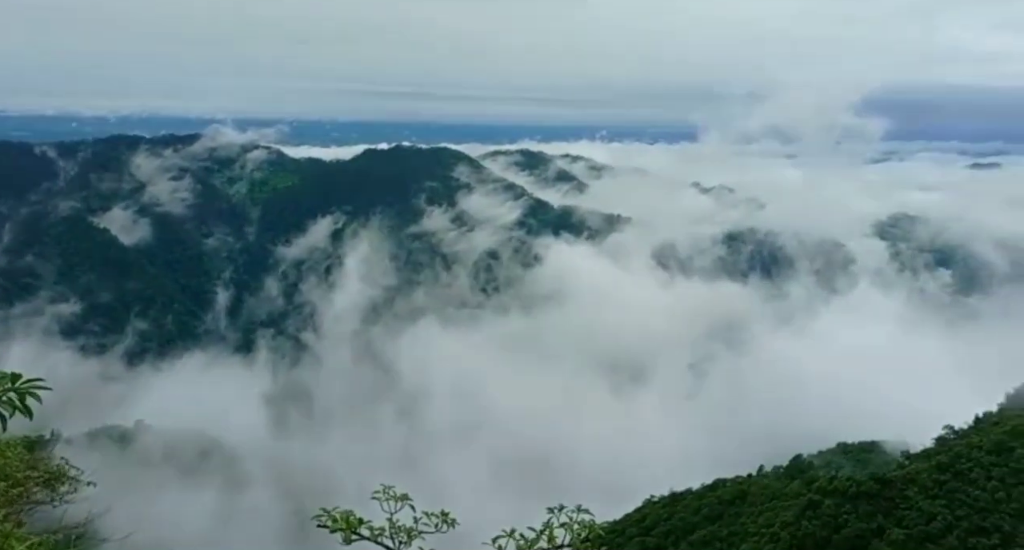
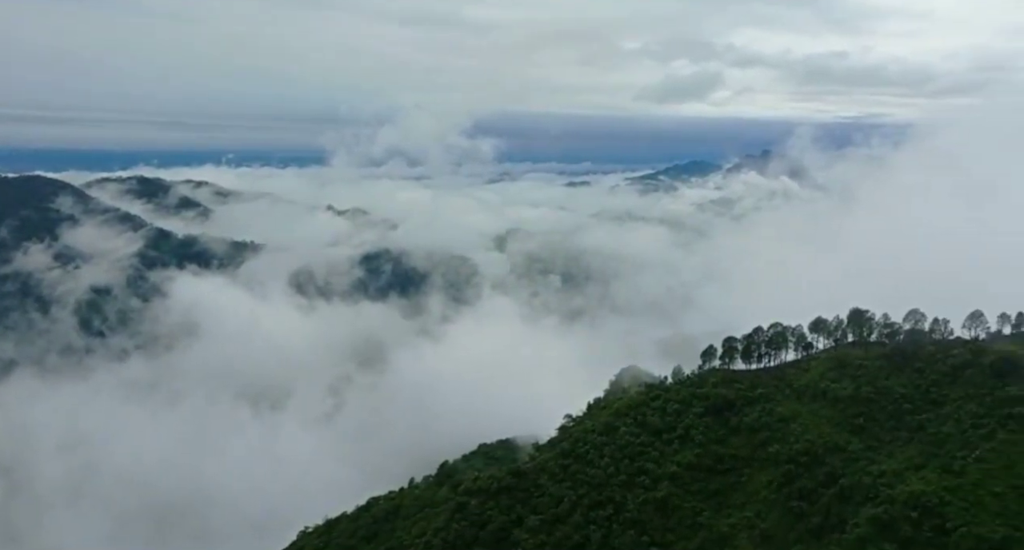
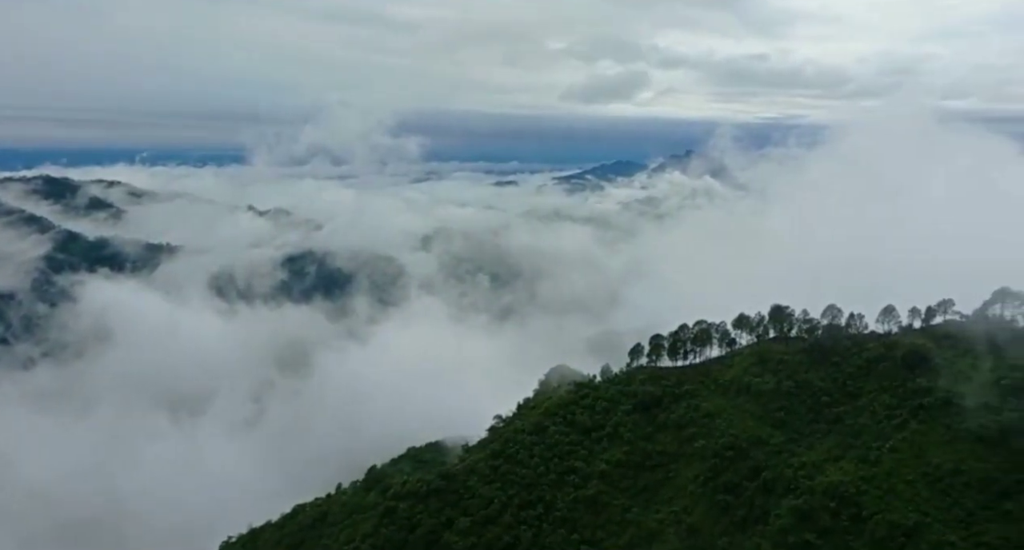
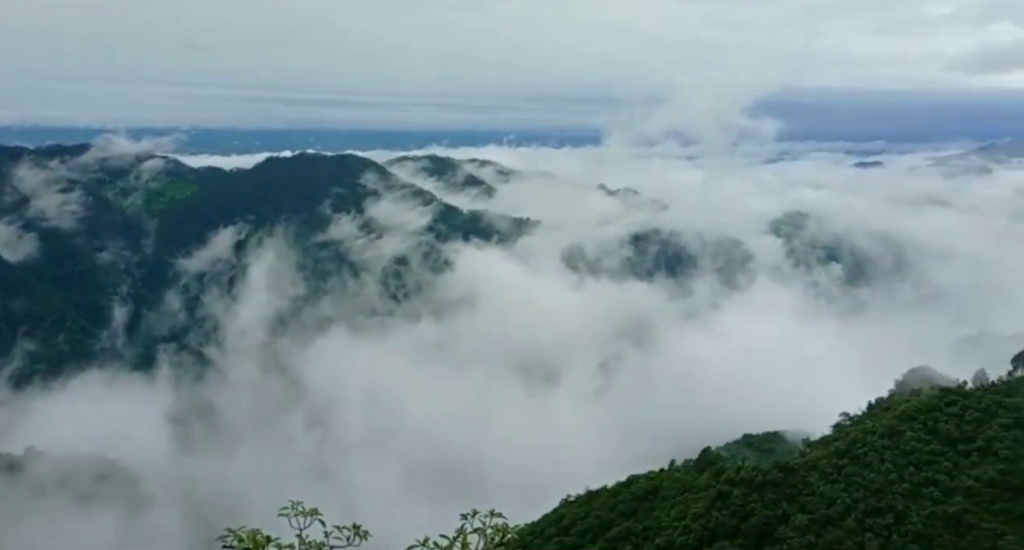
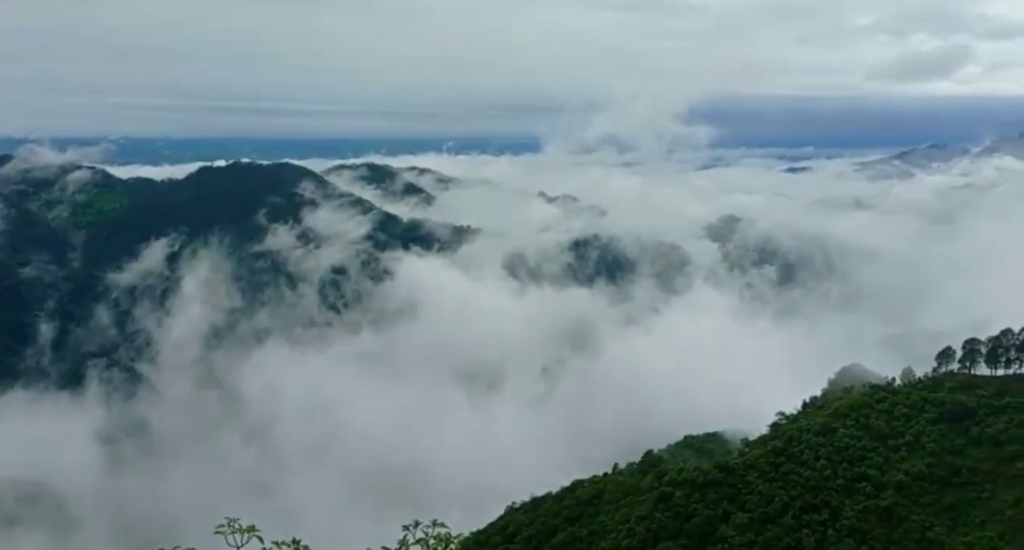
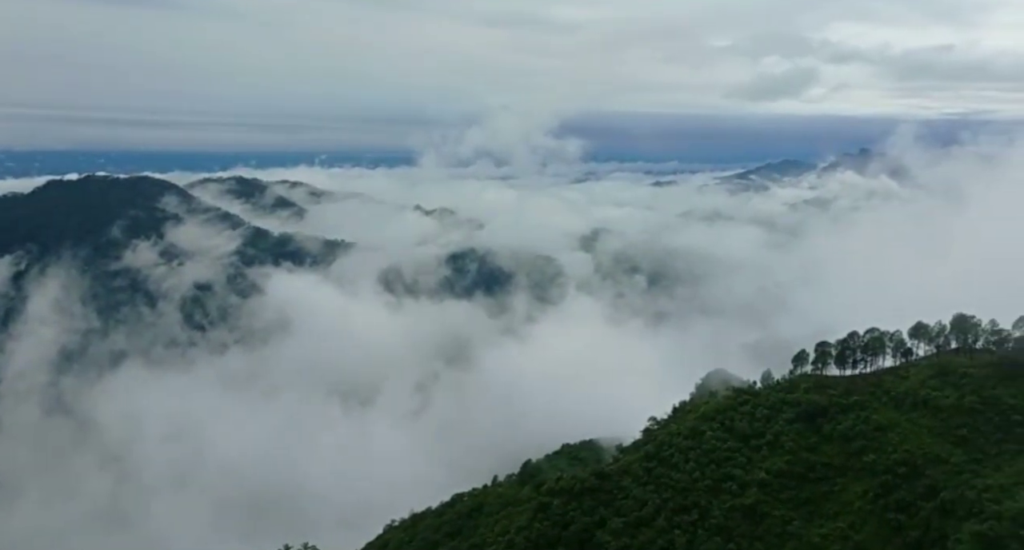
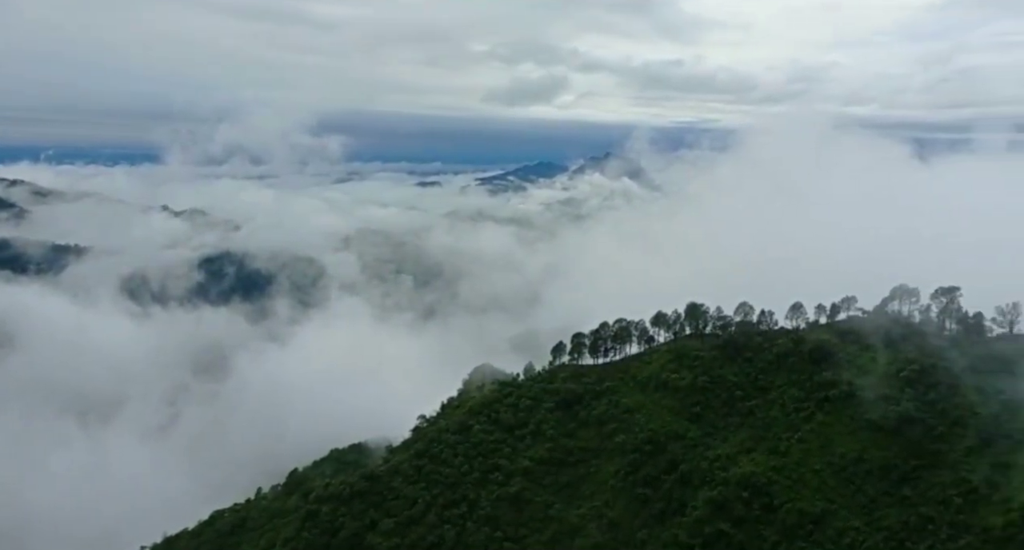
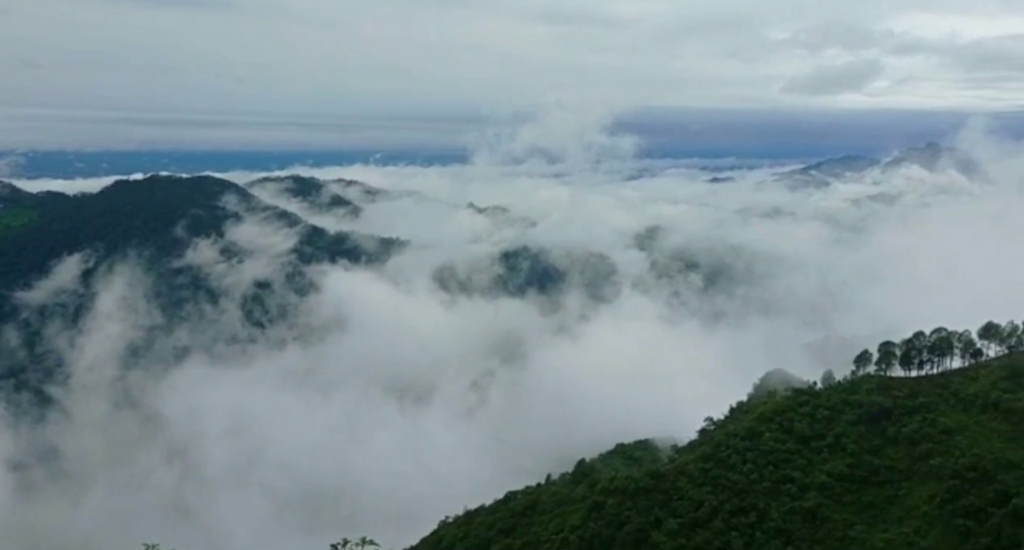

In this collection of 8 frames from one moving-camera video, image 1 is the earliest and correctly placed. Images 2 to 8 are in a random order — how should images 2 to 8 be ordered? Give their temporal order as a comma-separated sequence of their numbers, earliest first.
4, 5, 8, 6, 2, 3, 7
